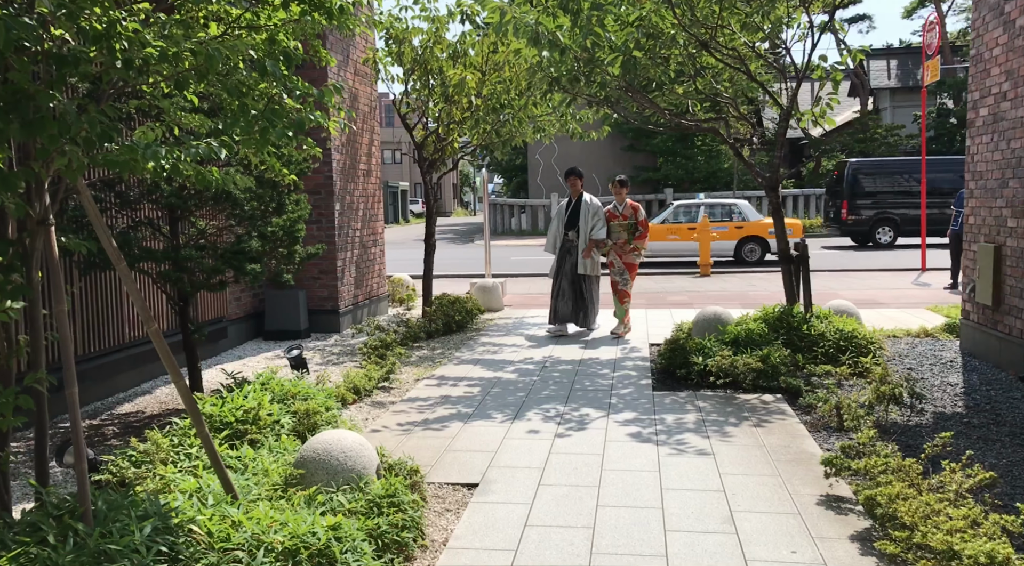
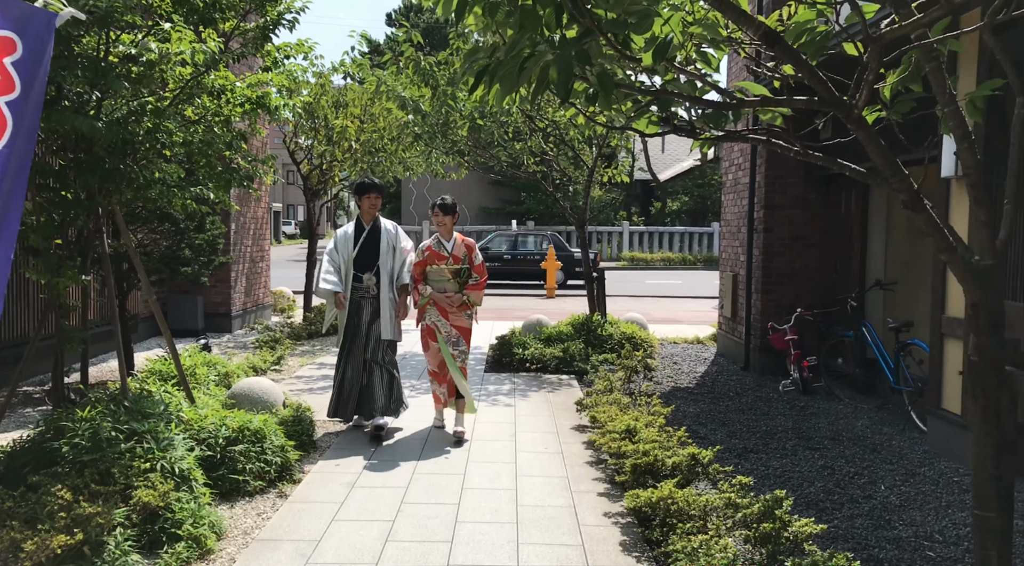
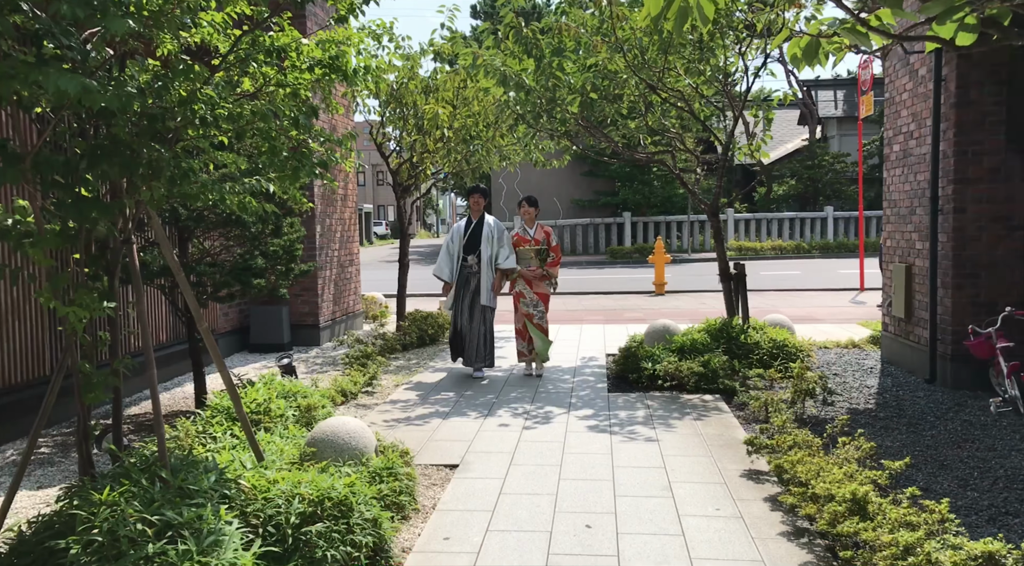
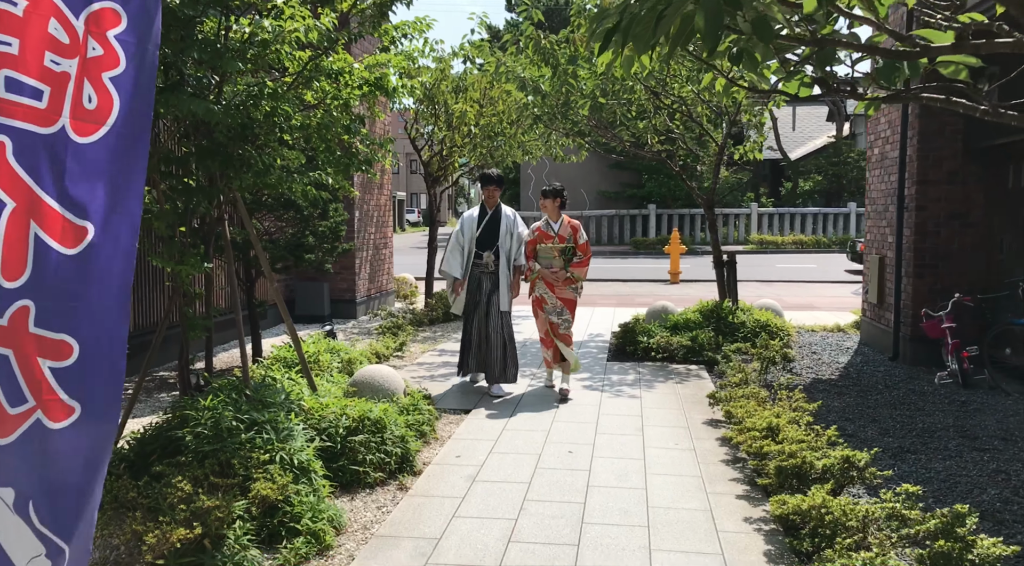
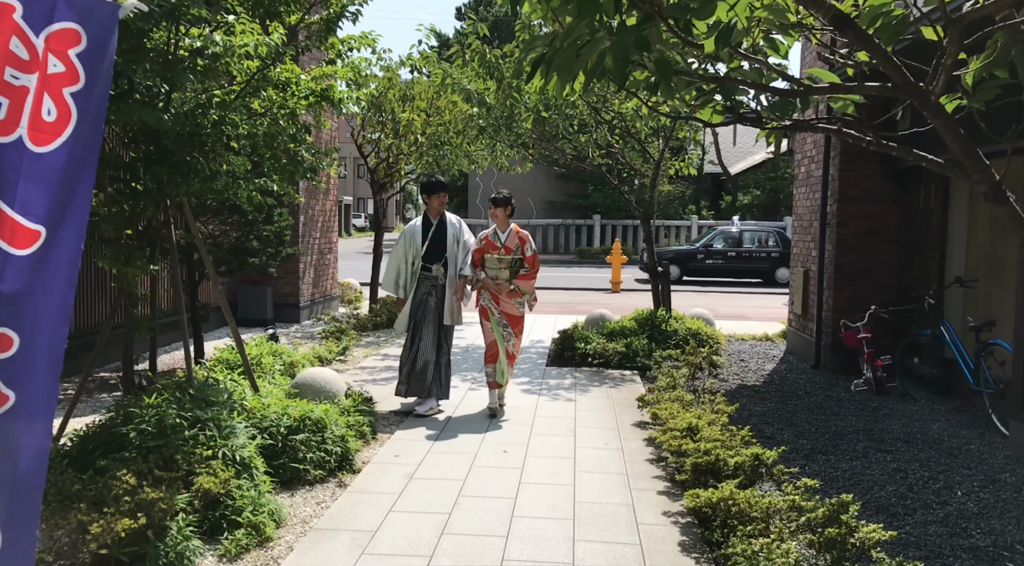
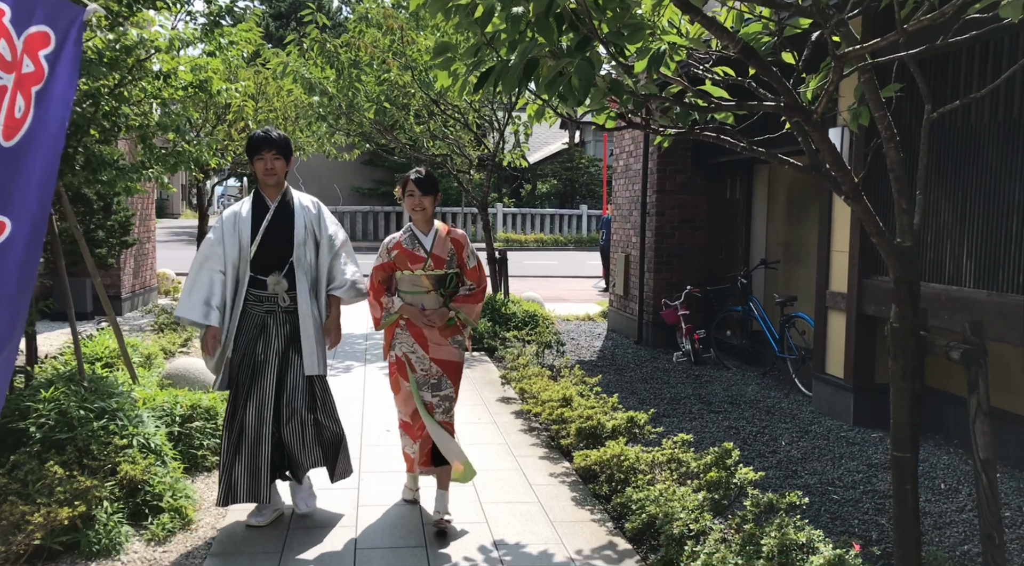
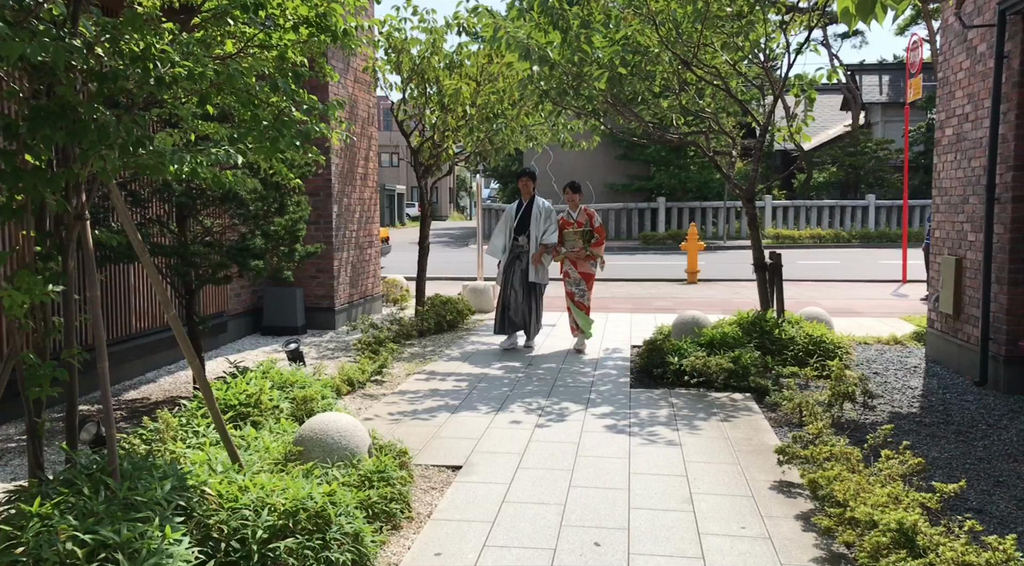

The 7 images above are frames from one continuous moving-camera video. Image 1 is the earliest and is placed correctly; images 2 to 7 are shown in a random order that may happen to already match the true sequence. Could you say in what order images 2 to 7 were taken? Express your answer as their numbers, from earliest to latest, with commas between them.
7, 3, 4, 5, 2, 6
